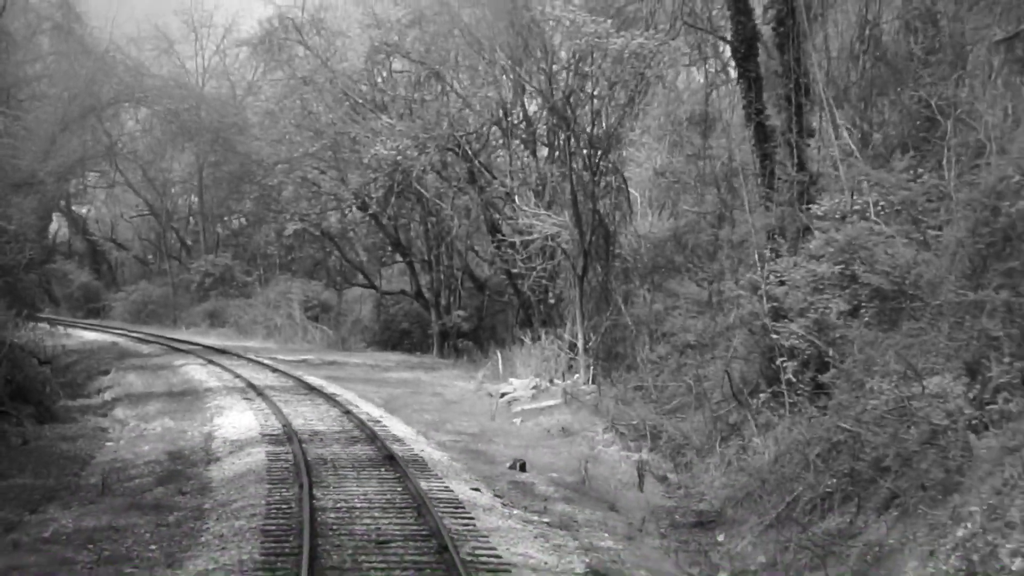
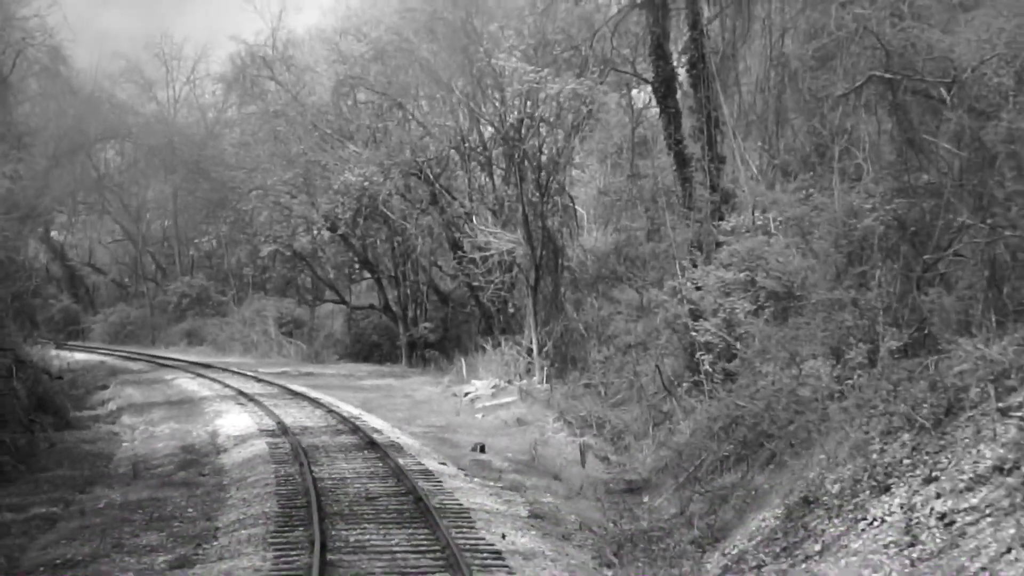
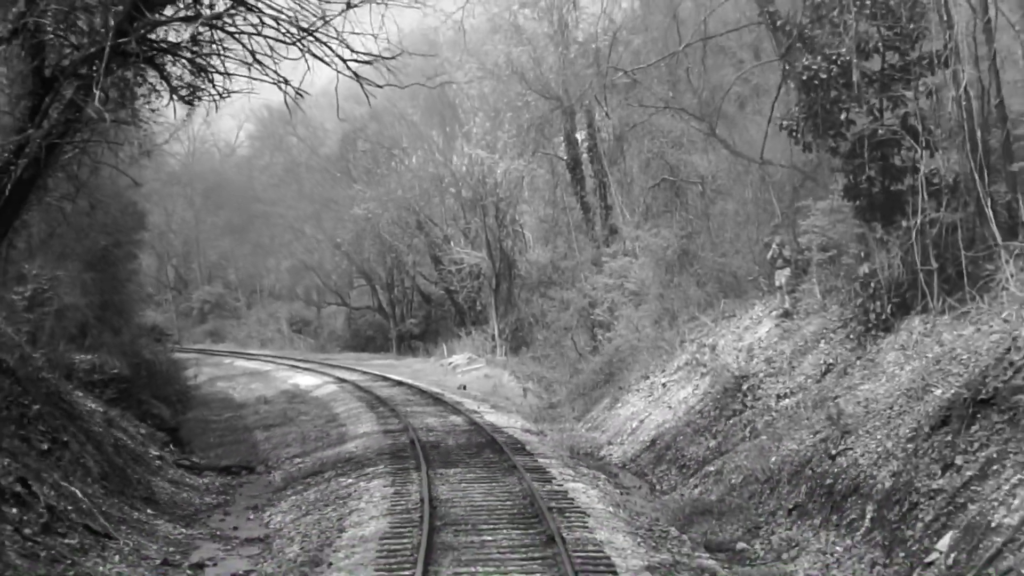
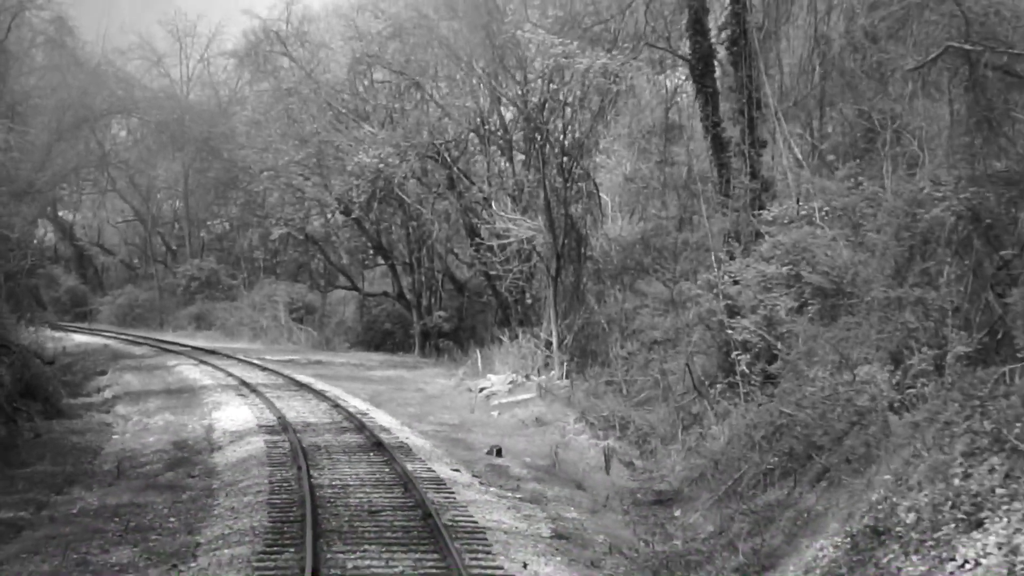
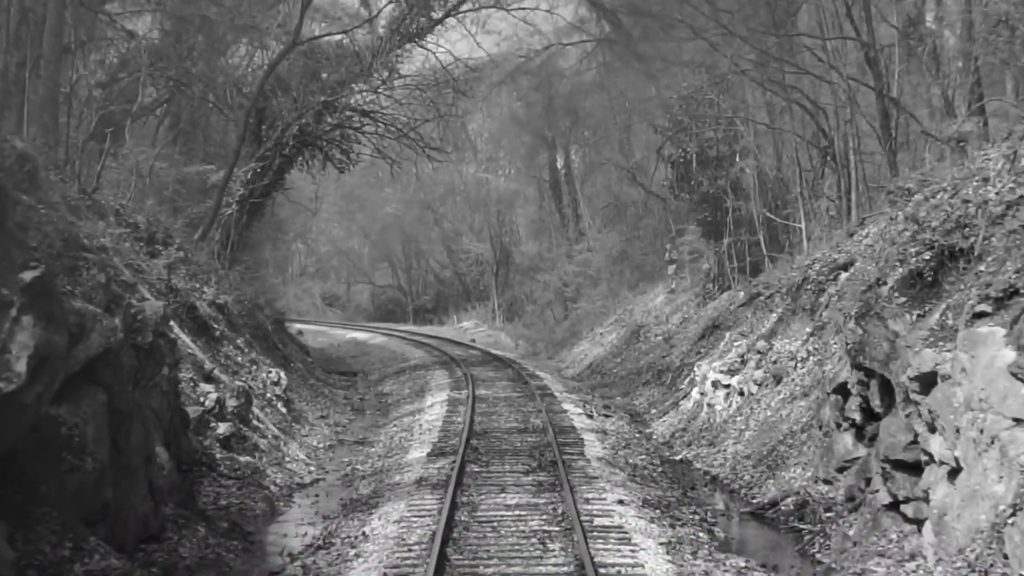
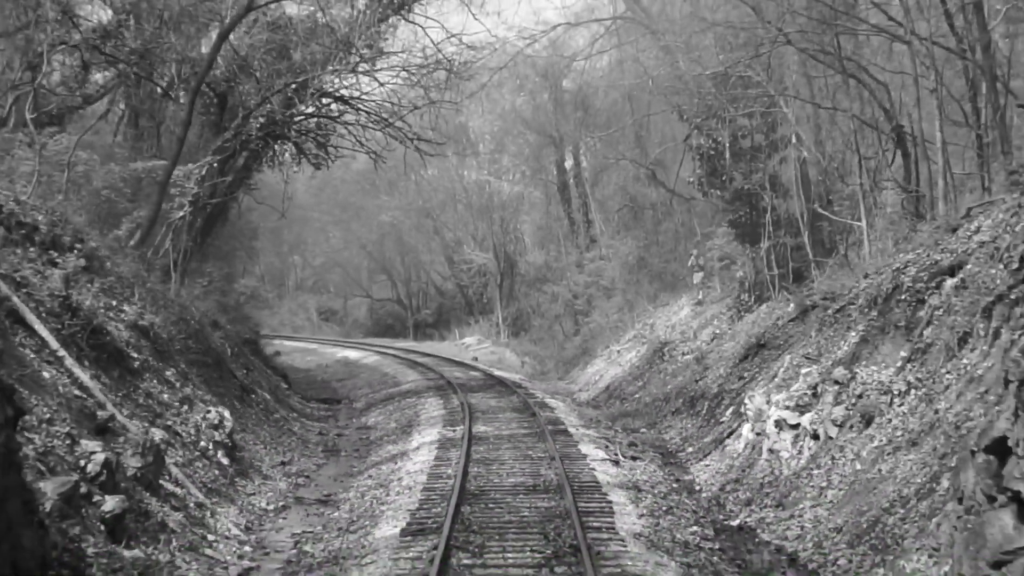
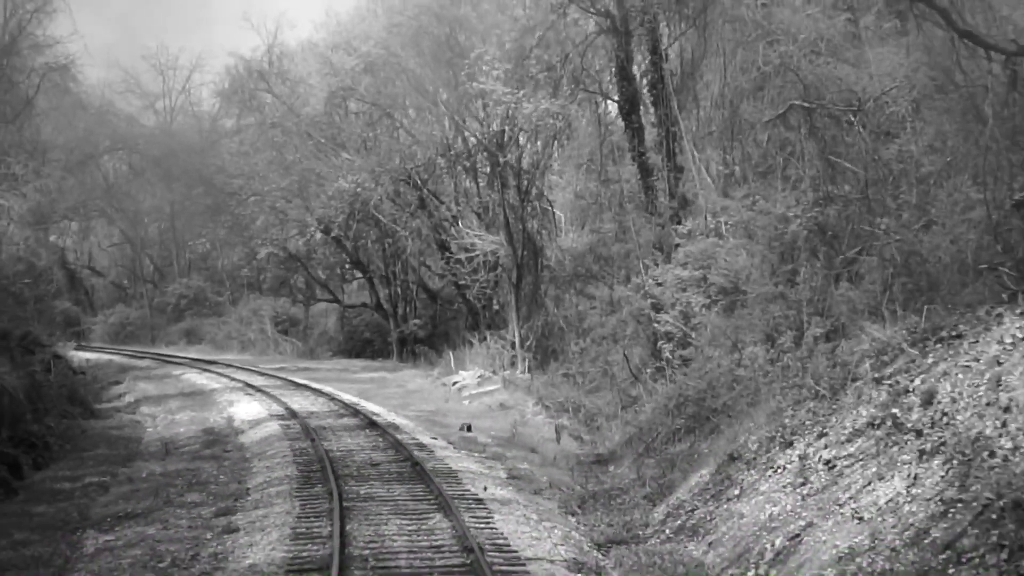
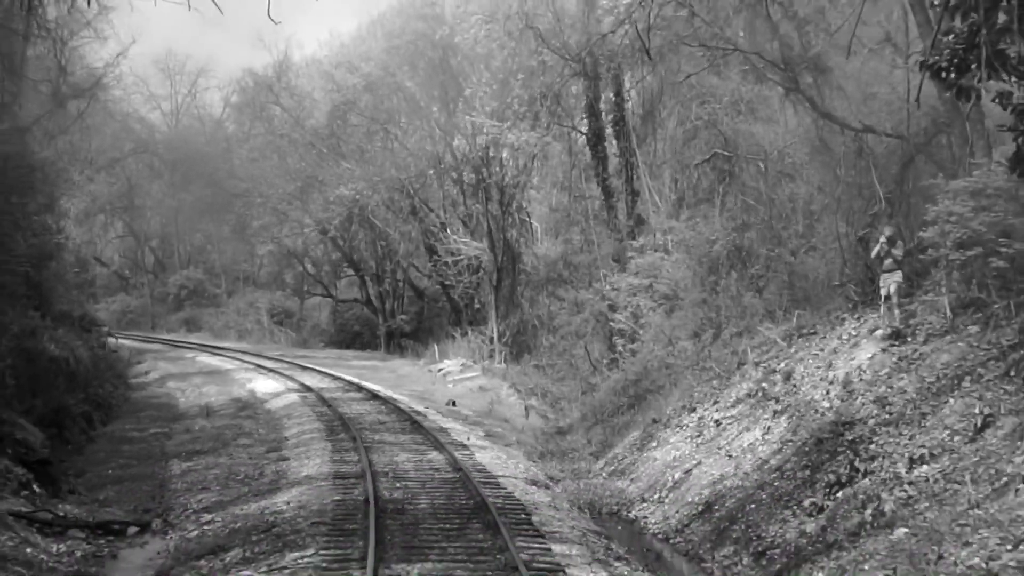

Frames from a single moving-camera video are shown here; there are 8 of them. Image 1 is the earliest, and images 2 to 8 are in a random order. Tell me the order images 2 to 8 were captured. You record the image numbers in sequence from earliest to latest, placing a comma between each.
4, 2, 7, 8, 3, 6, 5
